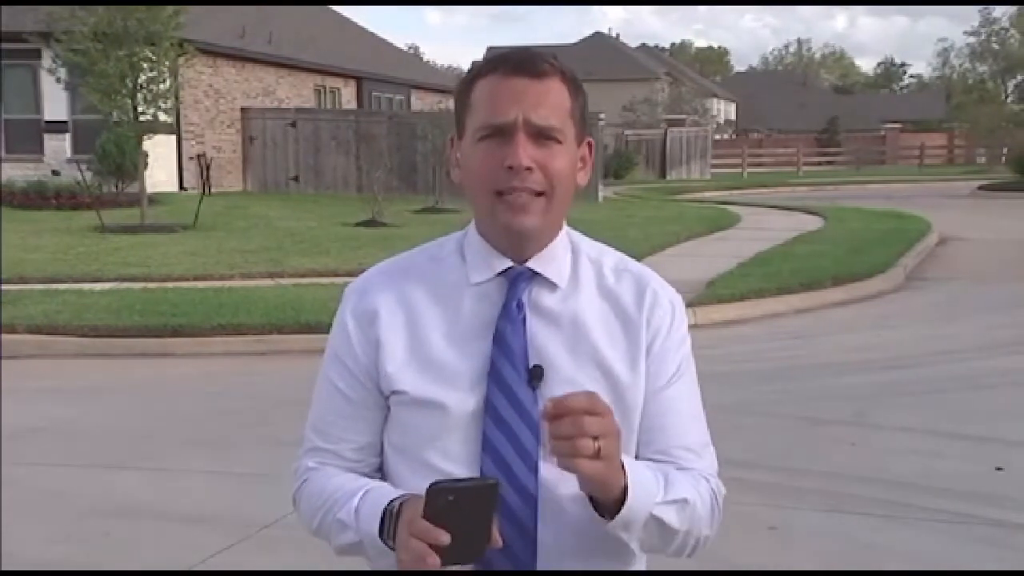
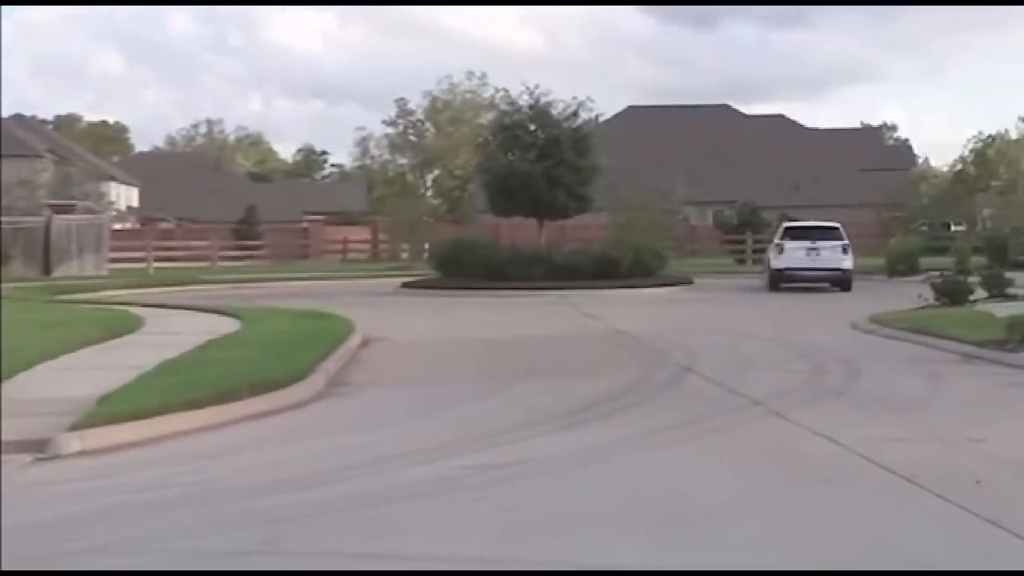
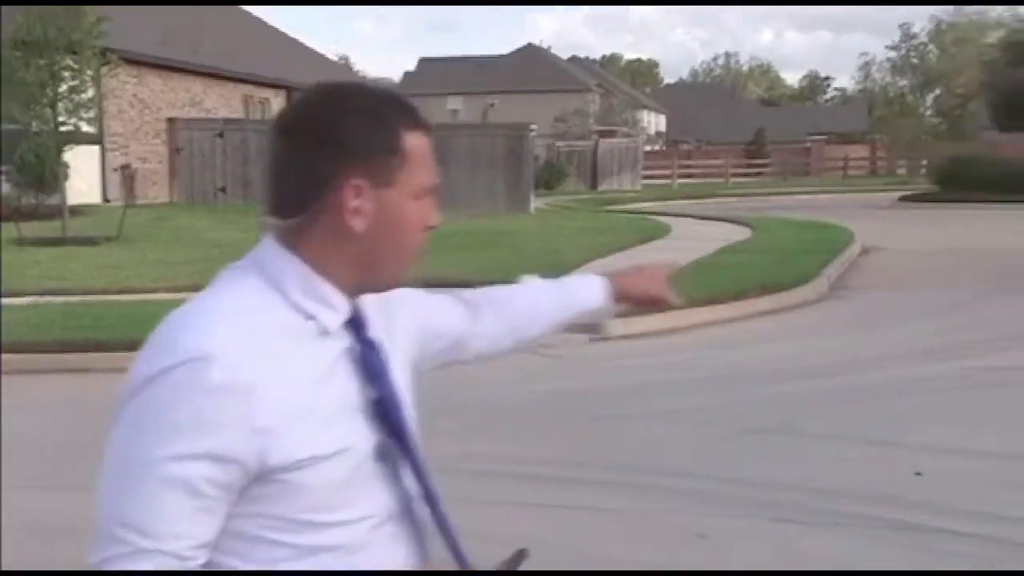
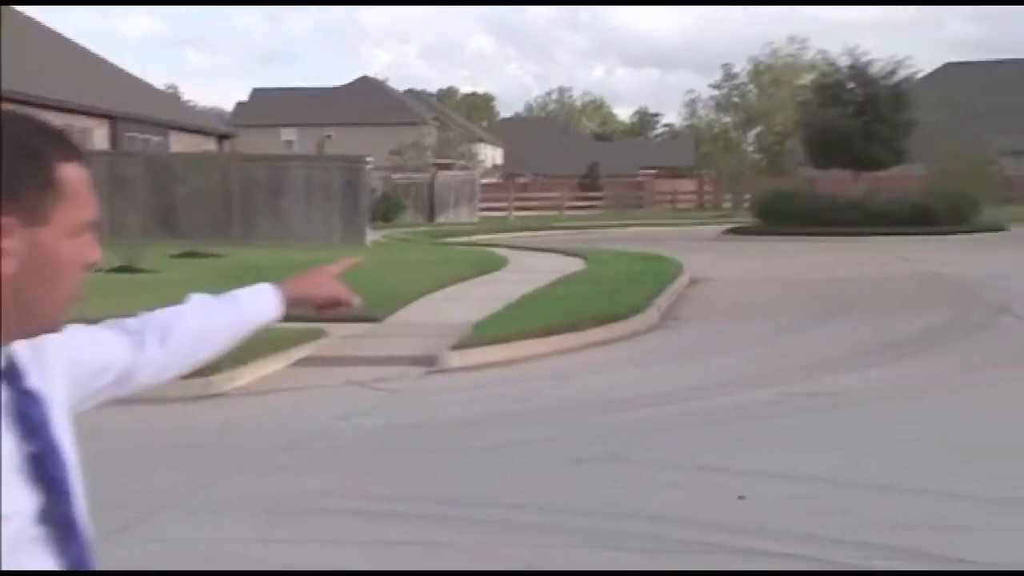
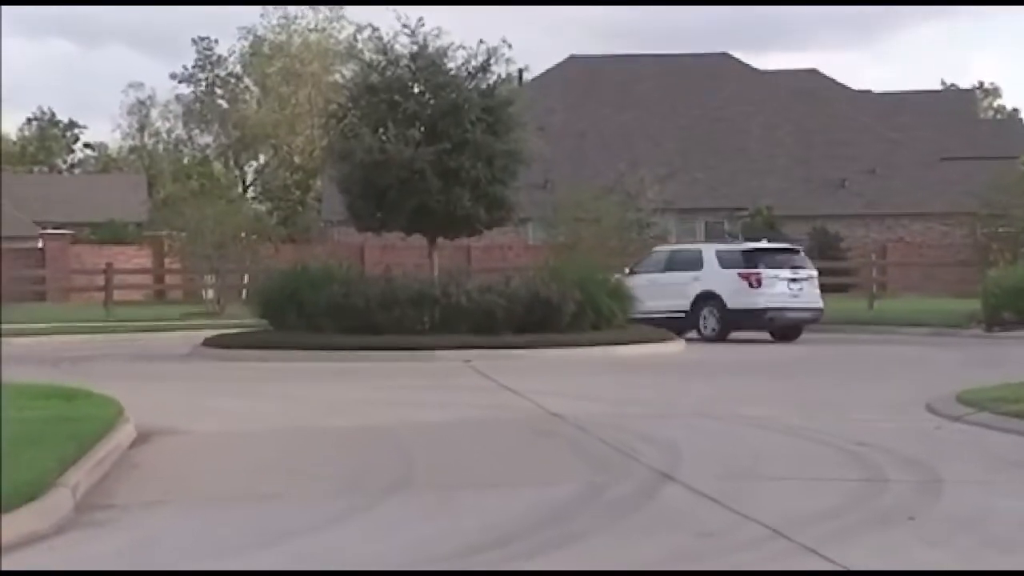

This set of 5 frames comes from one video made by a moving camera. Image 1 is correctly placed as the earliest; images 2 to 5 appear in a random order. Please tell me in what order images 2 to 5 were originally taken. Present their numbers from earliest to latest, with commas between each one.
3, 4, 2, 5
